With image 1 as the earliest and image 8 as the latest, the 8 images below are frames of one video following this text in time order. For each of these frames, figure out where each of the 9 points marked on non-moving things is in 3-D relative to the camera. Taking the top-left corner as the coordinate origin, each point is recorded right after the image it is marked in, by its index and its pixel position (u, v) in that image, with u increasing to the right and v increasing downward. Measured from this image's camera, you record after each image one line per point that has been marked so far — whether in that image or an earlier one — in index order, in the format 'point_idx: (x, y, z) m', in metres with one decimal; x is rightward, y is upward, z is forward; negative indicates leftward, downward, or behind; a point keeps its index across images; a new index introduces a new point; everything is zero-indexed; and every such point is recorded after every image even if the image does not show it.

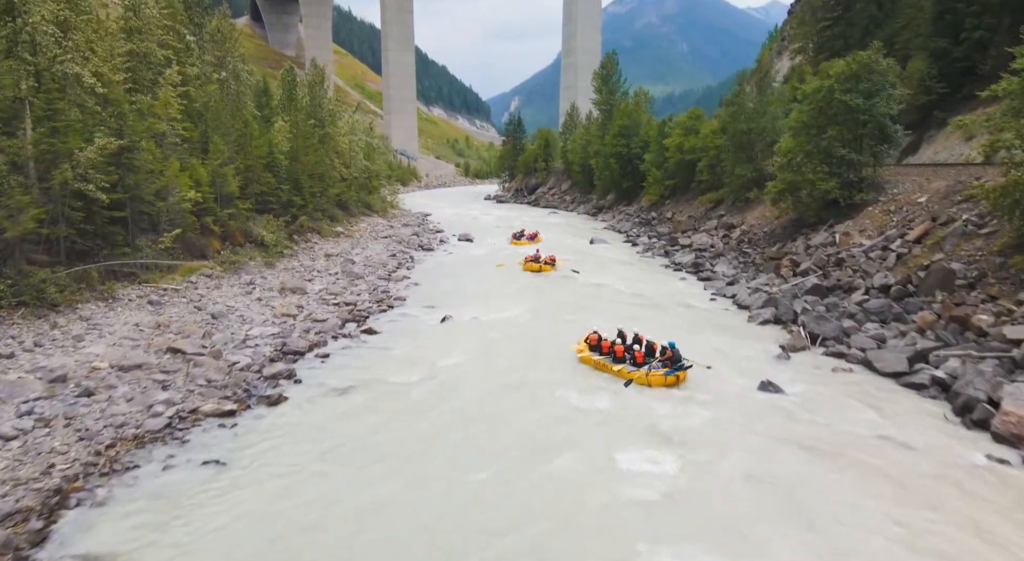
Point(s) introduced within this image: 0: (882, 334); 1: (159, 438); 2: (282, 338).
0: (+8.5, -1.2, +14.6) m
1: (-5.6, -2.5, +10.1) m
2: (-5.6, -1.4, +15.5) m
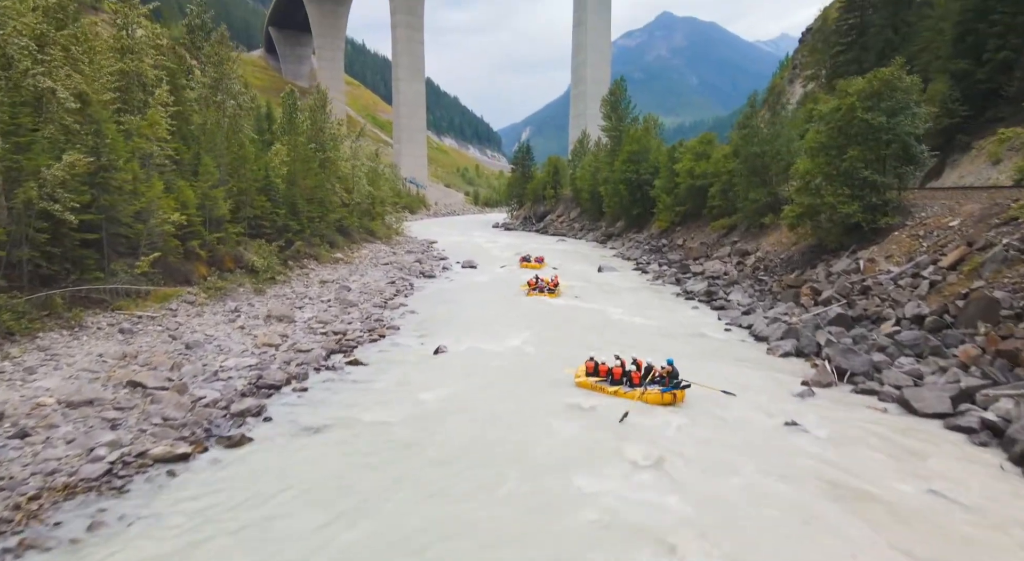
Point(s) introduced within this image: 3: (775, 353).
0: (+8.4, -1.8, +13.2) m
1: (-5.8, -2.9, +8.8) m
2: (-5.7, -2.0, +14.3) m
3: (+6.8, -1.9, +16.5) m
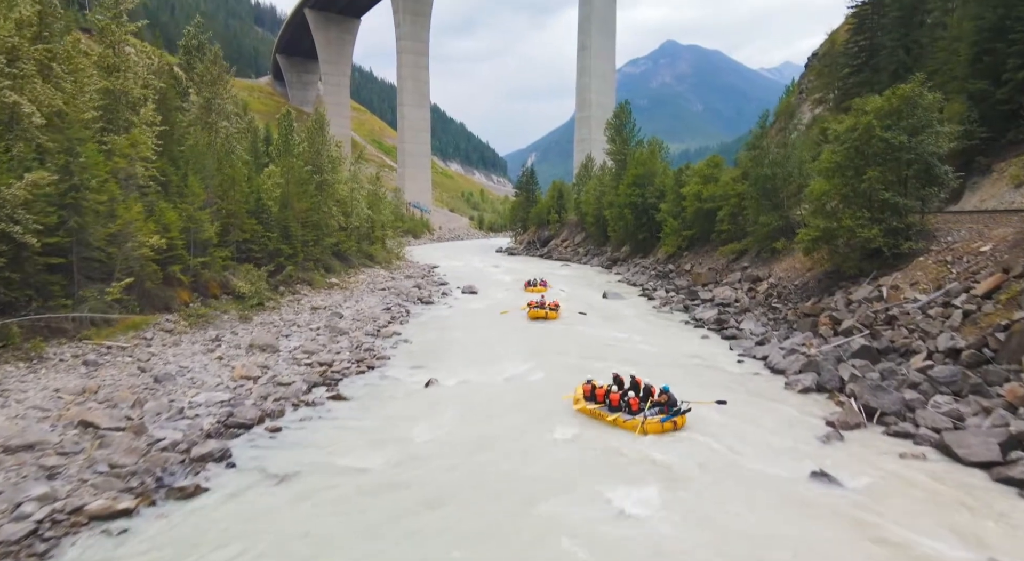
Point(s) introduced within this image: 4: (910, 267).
0: (+8.3, -2.4, +11.9) m
1: (-5.9, -3.2, +7.6) m
2: (-5.8, -2.6, +13.1) m
3: (+6.7, -2.6, +15.1) m
4: (+11.1, +0.4, +17.8) m
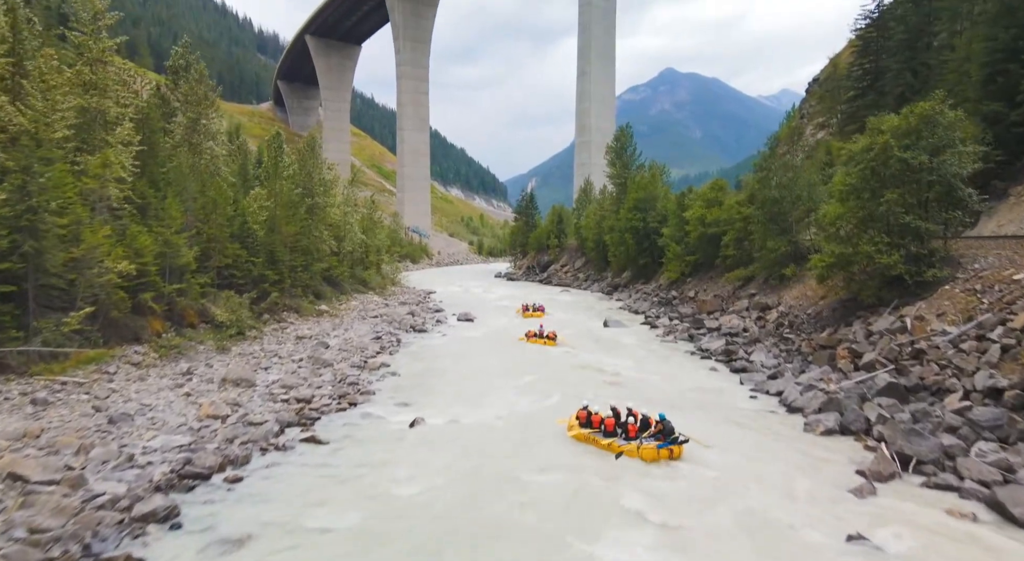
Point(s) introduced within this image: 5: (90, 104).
0: (+8.1, -3.0, +10.5) m
1: (-6.1, -3.6, +6.2) m
2: (-5.9, -3.1, +11.7) m
3: (+6.5, -3.2, +13.8) m
4: (+10.9, -0.4, +16.5) m
5: (-13.1, +5.5, +19.8) m
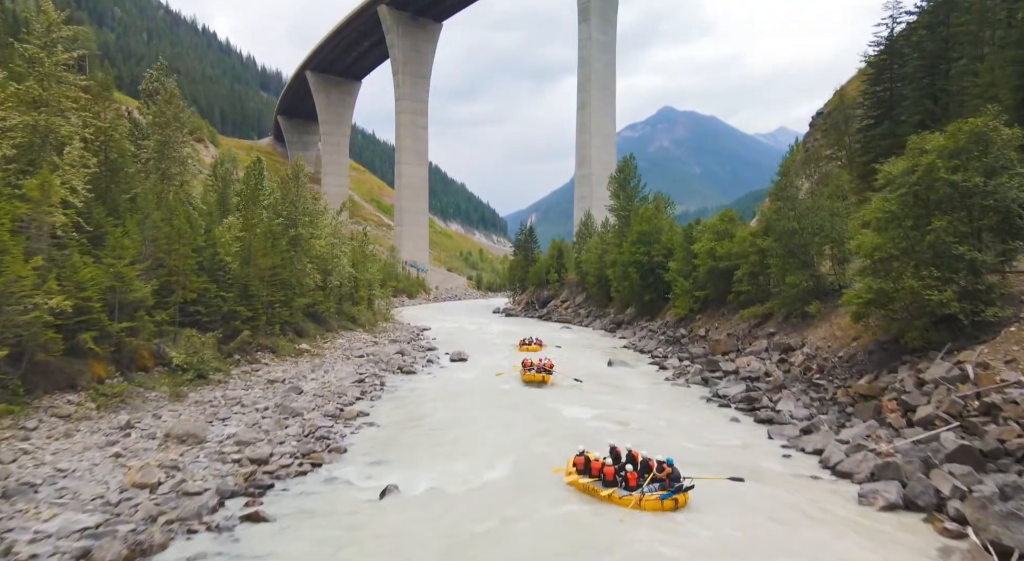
0: (+8.0, -3.5, +8.0) m
1: (-6.2, -3.9, +3.7) m
2: (-6.1, -3.7, +9.3) m
3: (+6.4, -4.0, +11.3) m
4: (+10.8, -1.3, +14.2) m
5: (-13.2, +4.4, +17.8) m
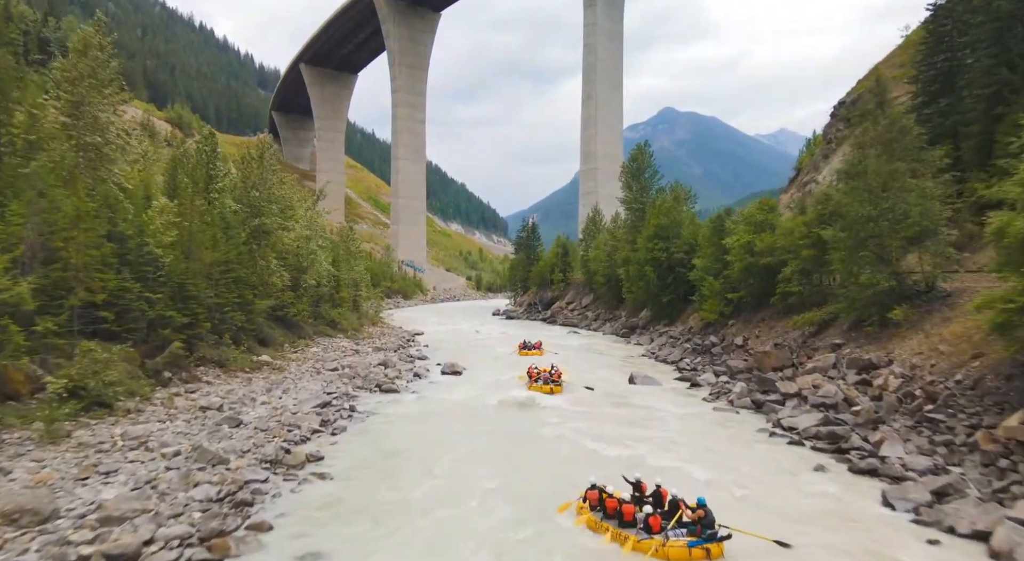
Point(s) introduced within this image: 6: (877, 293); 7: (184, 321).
0: (+8.0, -3.4, +3.1) m
1: (-6.2, -3.8, -1.2) m
2: (-6.0, -3.6, +4.4) m
3: (+6.5, -3.9, +6.4) m
4: (+10.9, -1.2, +9.3) m
5: (-13.1, +4.5, +13.0) m
6: (+10.9, -0.4, +19.0) m
7: (-9.9, -1.3, +19.5) m
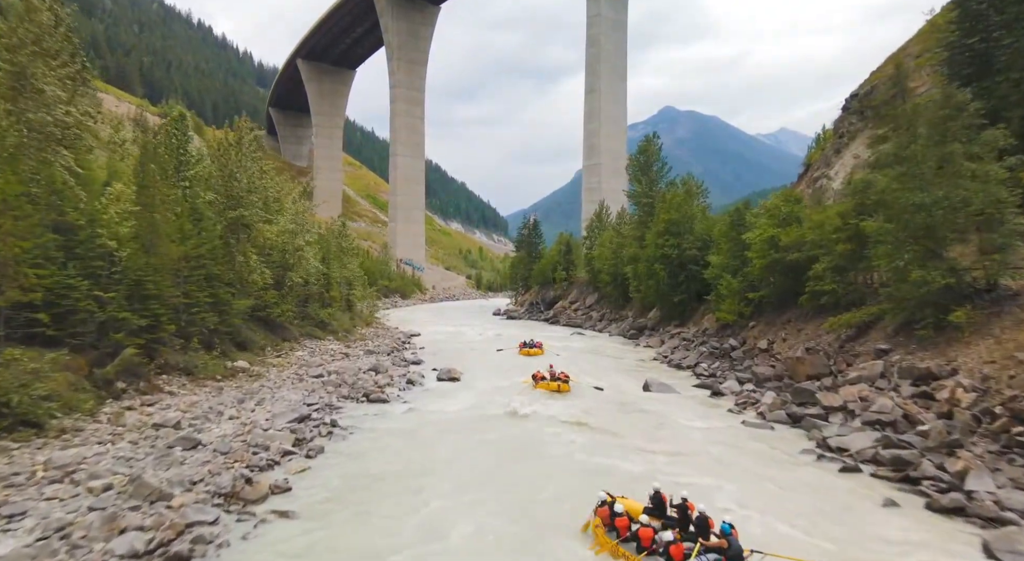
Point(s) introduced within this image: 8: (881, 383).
0: (+8.1, -3.4, +0.8) m
1: (-6.1, -3.7, -3.5) m
2: (-5.9, -3.6, +2.1) m
3: (+6.6, -3.8, +4.1) m
4: (+11.0, -1.2, +7.0) m
5: (-13.0, +4.6, +10.7) m
6: (+11.0, -0.3, +16.7) m
7: (-9.8, -1.2, +17.2) m
8: (+9.3, -2.6, +16.1) m
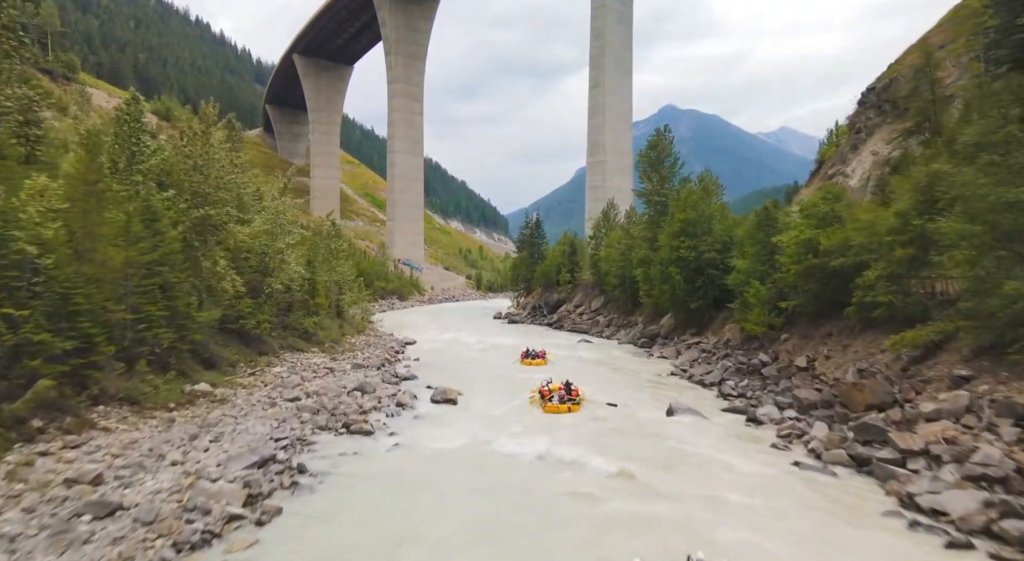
0: (+8.2, -3.7, -2.2) m
1: (-6.0, -4.0, -6.5) m
2: (-5.8, -3.9, -0.9) m
3: (+6.7, -4.2, +1.1) m
4: (+11.1, -1.5, +4.0) m
5: (-12.9, +4.3, +7.7) m
6: (+11.1, -0.6, +13.7) m
7: (-9.7, -1.5, +14.2) m
8: (+9.4, -2.9, +13.1) m
